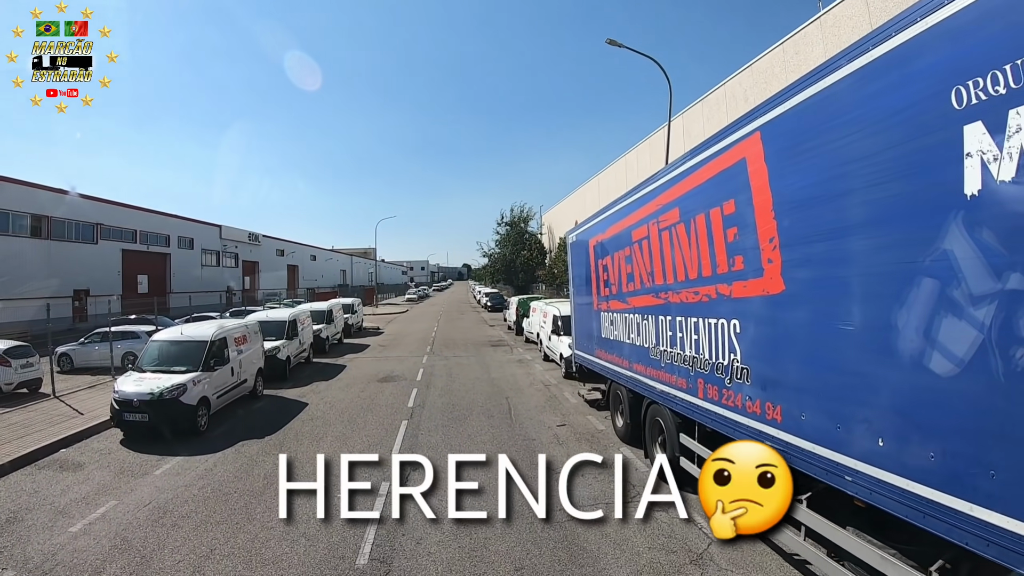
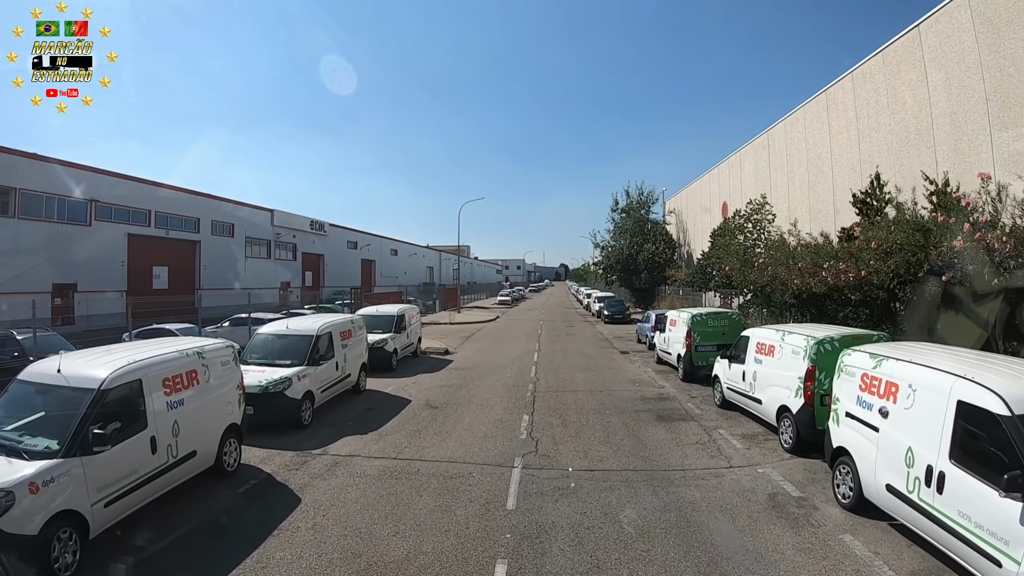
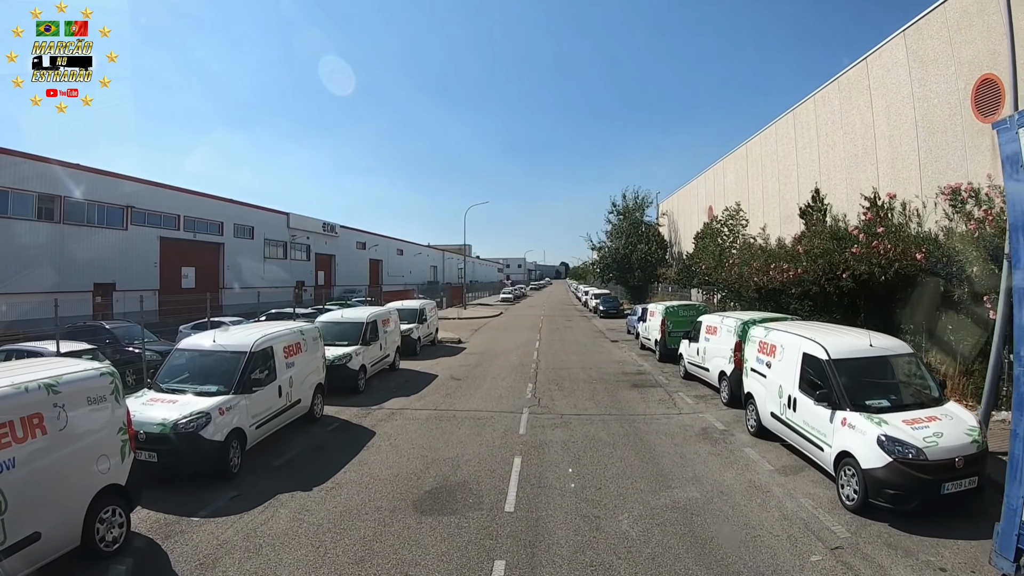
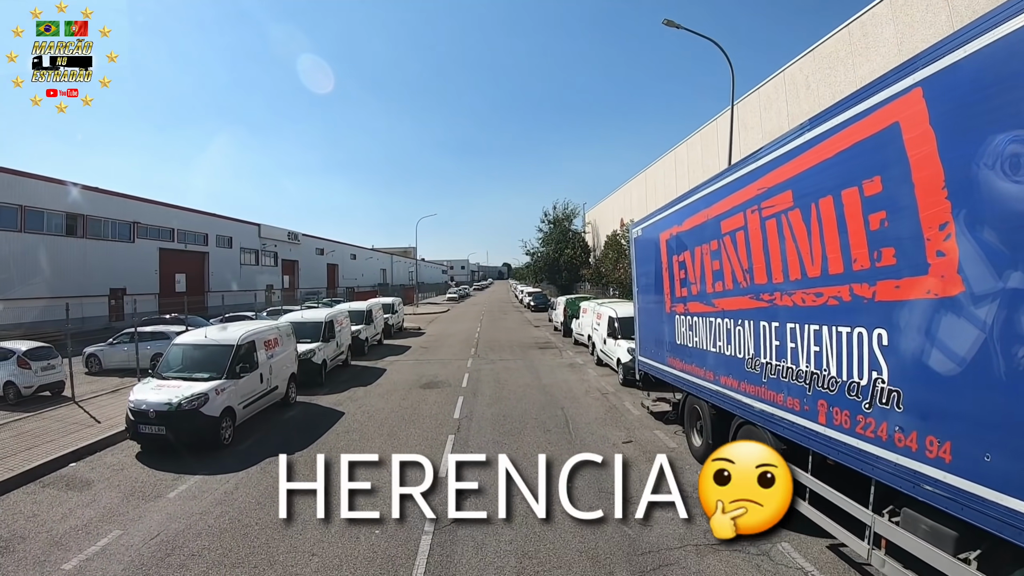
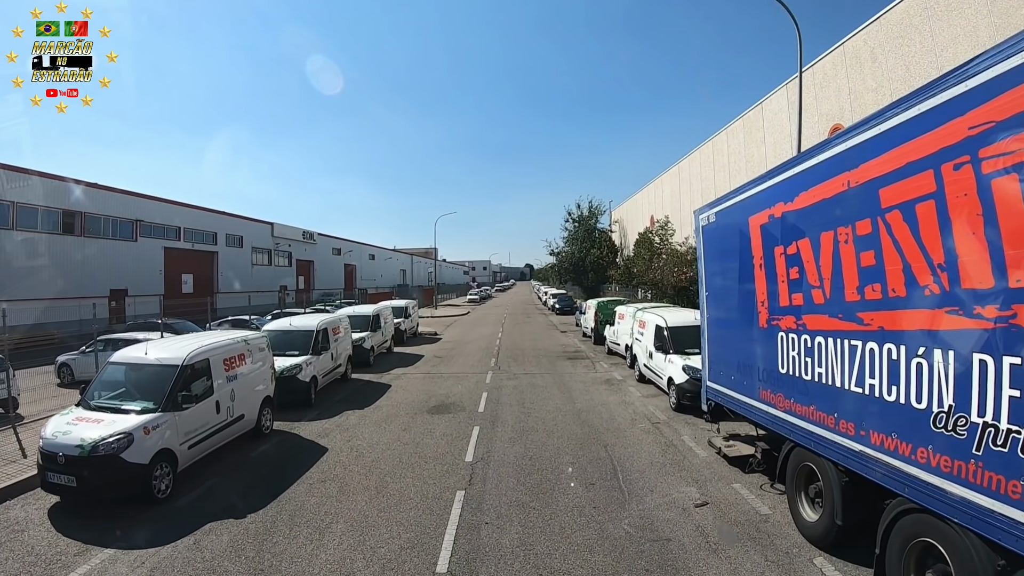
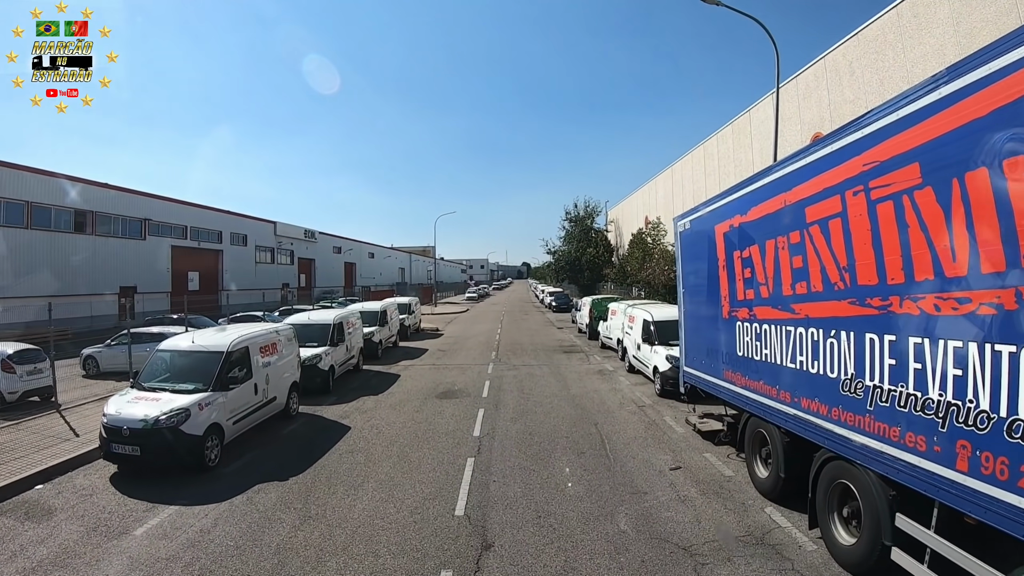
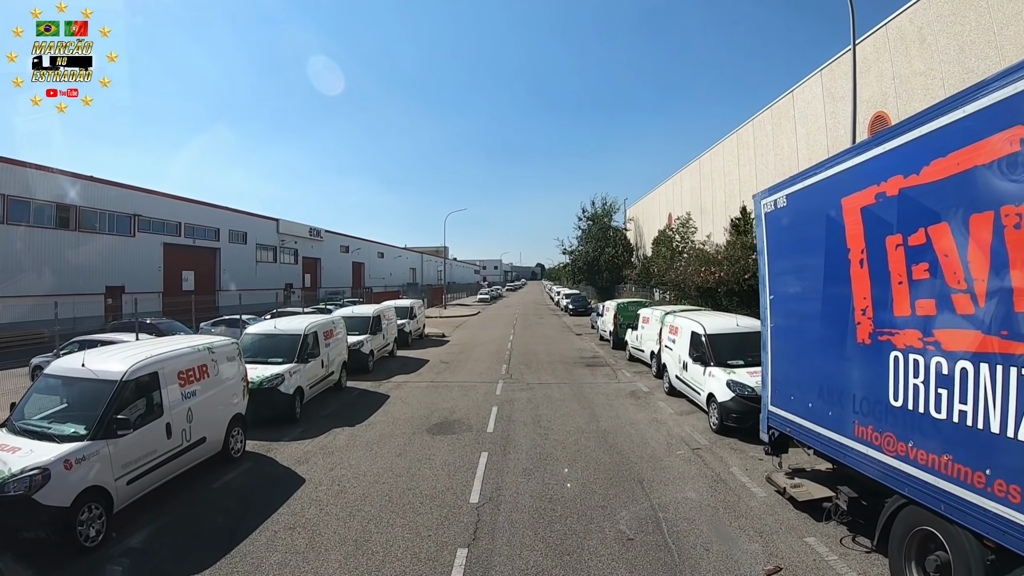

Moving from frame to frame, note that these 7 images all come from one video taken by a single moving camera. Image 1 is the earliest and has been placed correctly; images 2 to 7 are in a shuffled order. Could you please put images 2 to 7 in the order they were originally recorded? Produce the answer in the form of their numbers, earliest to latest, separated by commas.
4, 6, 5, 7, 3, 2
